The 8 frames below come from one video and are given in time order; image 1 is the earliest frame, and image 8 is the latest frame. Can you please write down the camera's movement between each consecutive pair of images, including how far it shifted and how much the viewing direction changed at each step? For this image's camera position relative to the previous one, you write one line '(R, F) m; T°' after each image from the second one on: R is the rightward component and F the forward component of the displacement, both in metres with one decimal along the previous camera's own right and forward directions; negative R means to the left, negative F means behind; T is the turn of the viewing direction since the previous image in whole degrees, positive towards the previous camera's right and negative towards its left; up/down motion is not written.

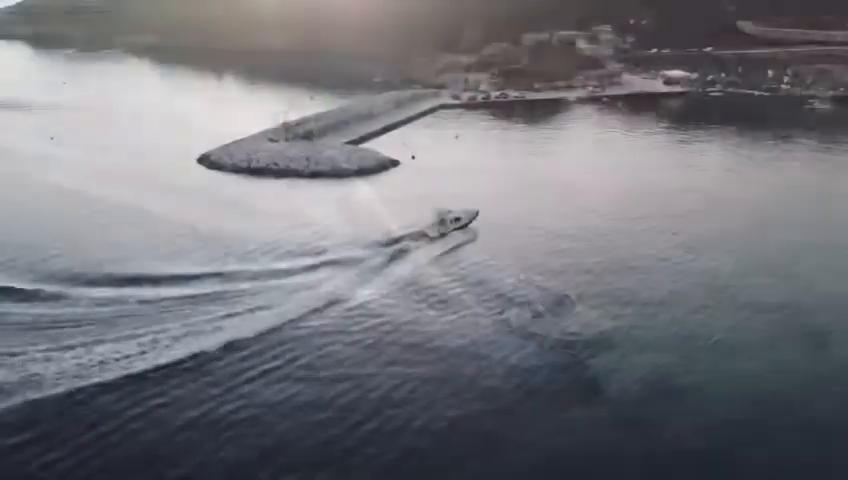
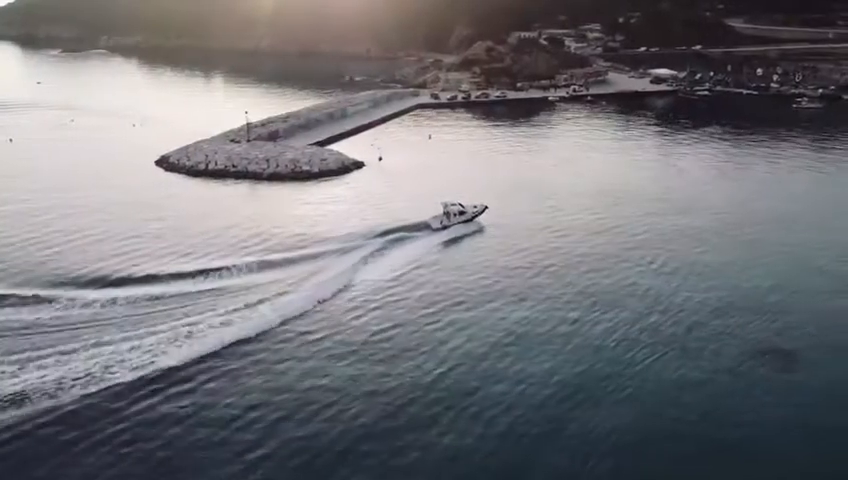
(+1.4, +0.8) m; 0°
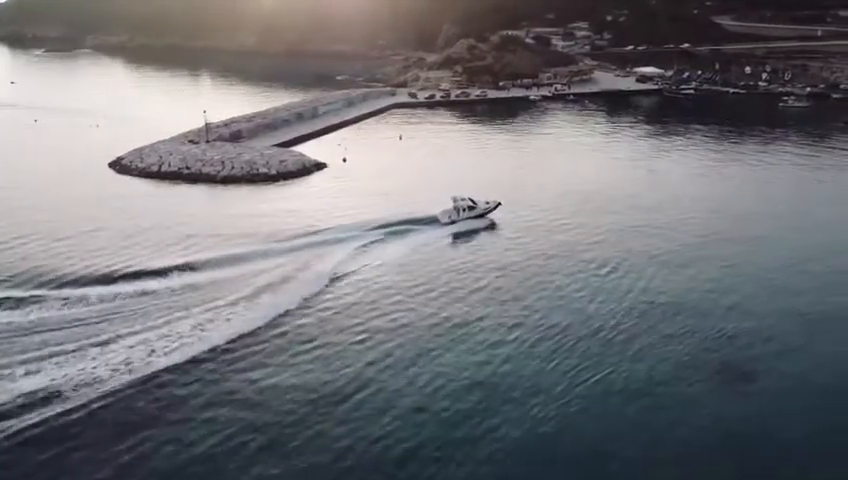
(+1.4, +0.9) m; 0°
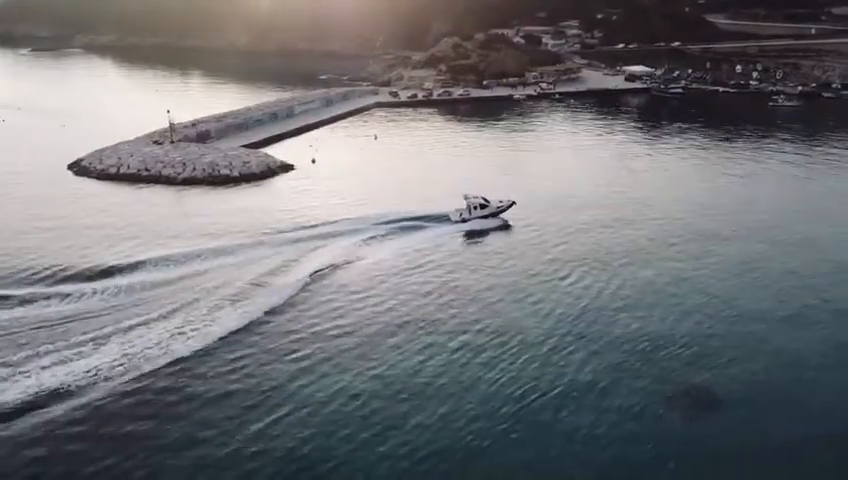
(+1.2, +0.8) m; 0°
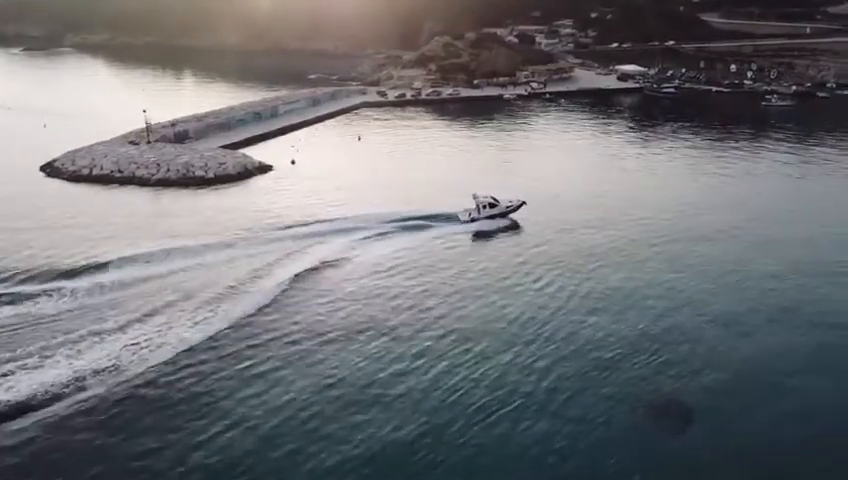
(+0.7, +0.5) m; 0°
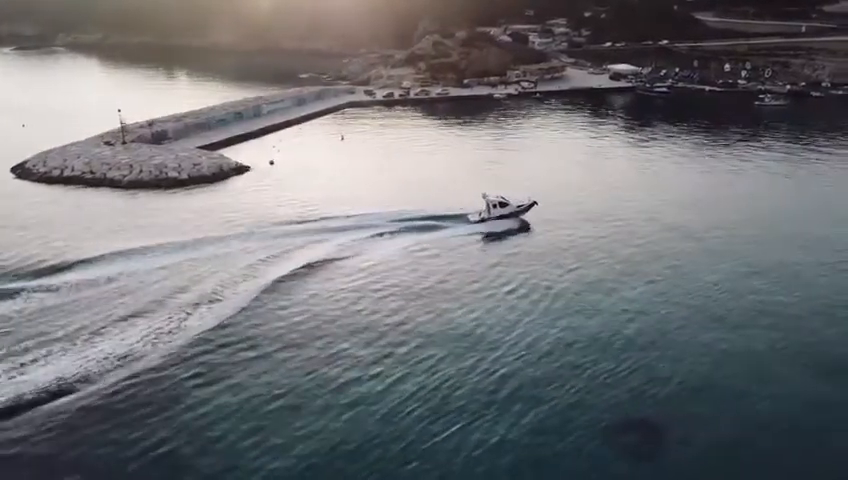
(+0.7, +0.5) m; 0°
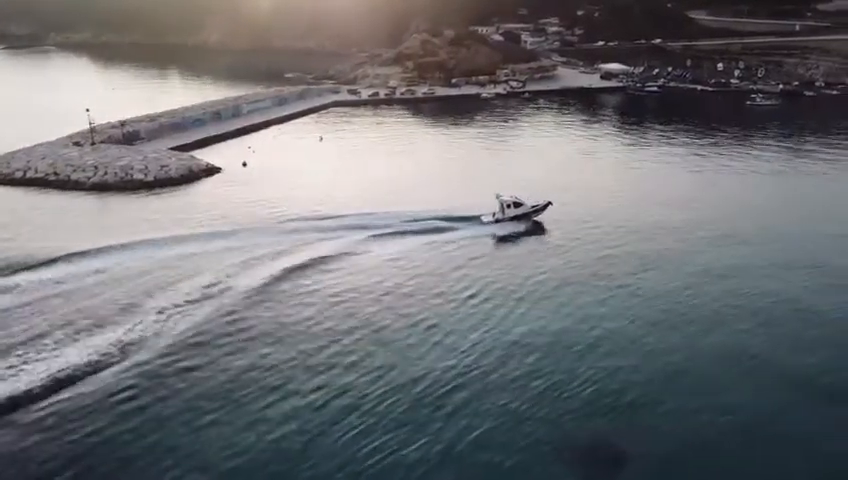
(+0.9, +0.6) m; 0°
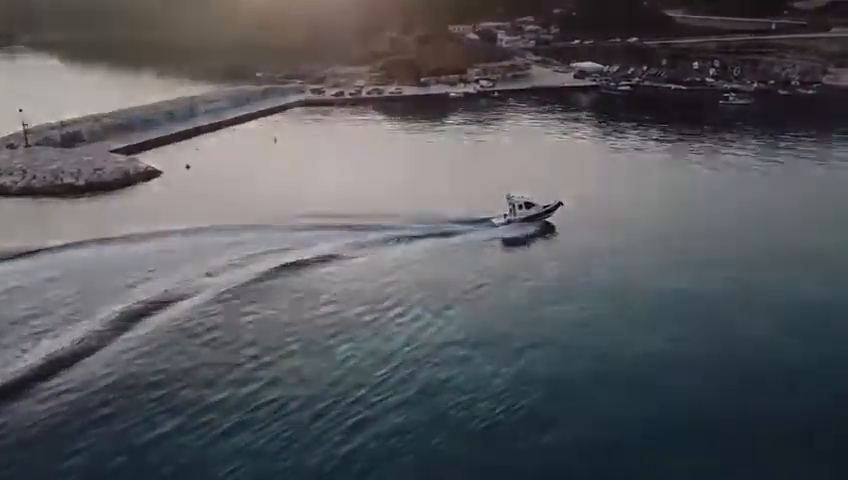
(+1.2, +1.2) m; +1°
